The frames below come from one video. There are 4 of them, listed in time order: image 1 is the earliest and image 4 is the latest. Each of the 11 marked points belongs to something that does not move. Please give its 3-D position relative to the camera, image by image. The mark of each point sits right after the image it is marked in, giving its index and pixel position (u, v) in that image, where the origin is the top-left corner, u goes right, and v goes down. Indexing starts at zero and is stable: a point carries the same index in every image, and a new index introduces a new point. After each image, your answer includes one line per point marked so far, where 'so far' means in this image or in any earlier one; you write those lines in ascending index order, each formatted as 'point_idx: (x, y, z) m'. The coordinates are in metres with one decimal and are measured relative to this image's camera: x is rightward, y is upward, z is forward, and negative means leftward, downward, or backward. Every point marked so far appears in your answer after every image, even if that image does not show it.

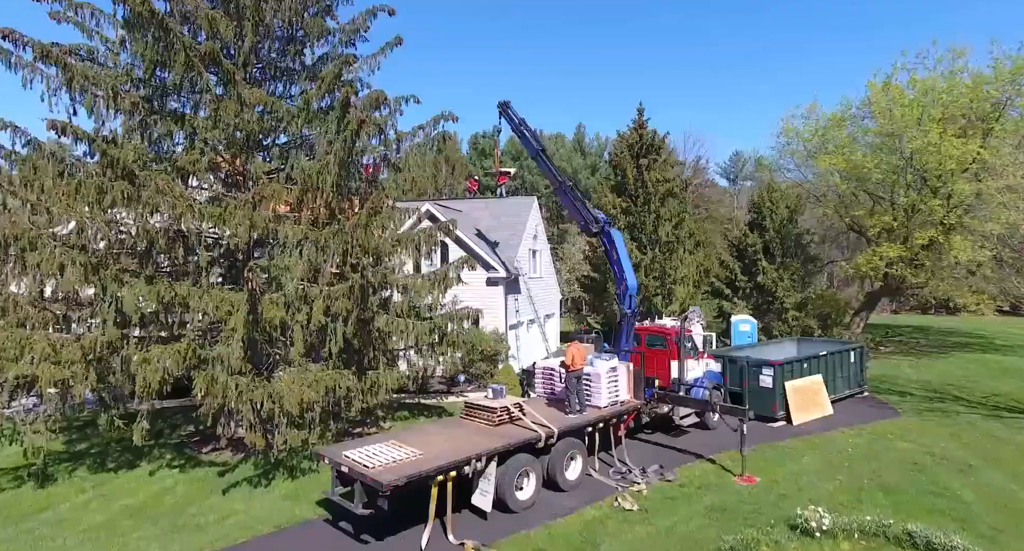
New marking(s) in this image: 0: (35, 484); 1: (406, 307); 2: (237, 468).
0: (-8.4, -3.7, +11.3) m
1: (-2.4, -0.7, +13.8) m
2: (-5.2, -3.6, +12.1) m
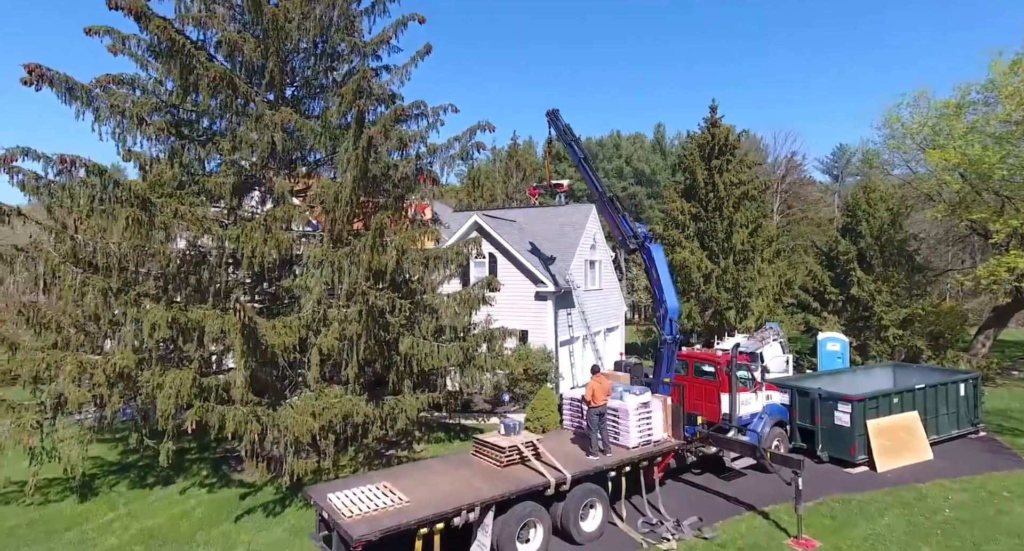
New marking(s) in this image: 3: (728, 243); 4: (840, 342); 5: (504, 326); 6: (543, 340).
0: (-8.1, -4.1, +11.8) m
1: (-1.7, -1.1, +13.2) m
2: (-4.7, -4.1, +12.0) m
3: (+6.5, +0.9, +19.1) m
4: (+9.4, -1.9, +18.2) m
5: (-0.3, -1.4, +17.6) m
6: (+0.8, -1.7, +17.0) m
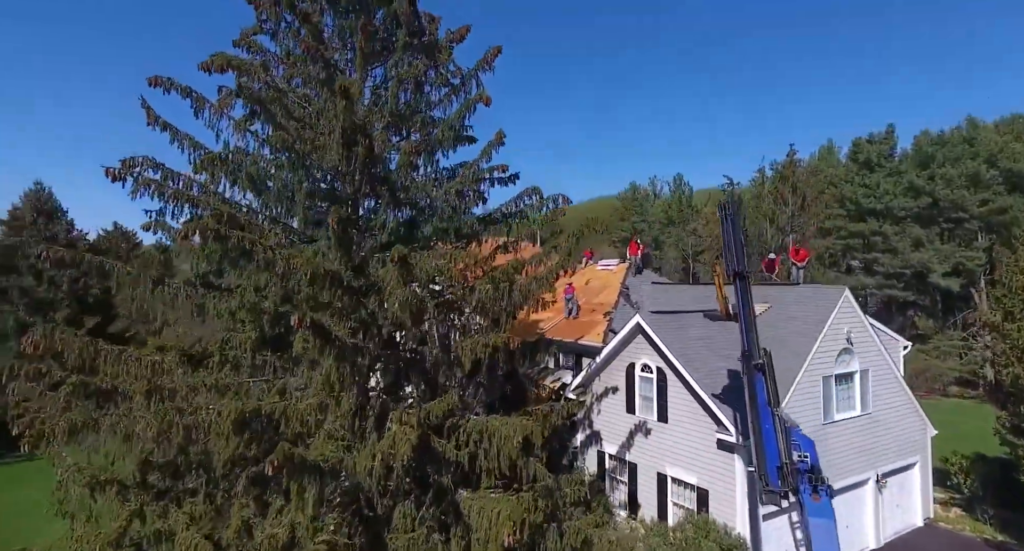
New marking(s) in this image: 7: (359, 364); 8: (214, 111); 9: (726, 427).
0: (-6.5, -6.9, +11.3) m
1: (-0.5, -3.7, +8.8) m
2: (-3.6, -6.8, +9.6) m
3: (+9.6, -1.3, +9.3) m
4: (+11.6, -4.1, +7.1) m
5: (+3.1, -3.8, +11.8) m
6: (+3.7, -4.1, +10.7) m
7: (-2.3, -1.3, +9.4) m
8: (-5.2, +3.0, +10.9) m
9: (+3.6, -2.6, +10.6) m
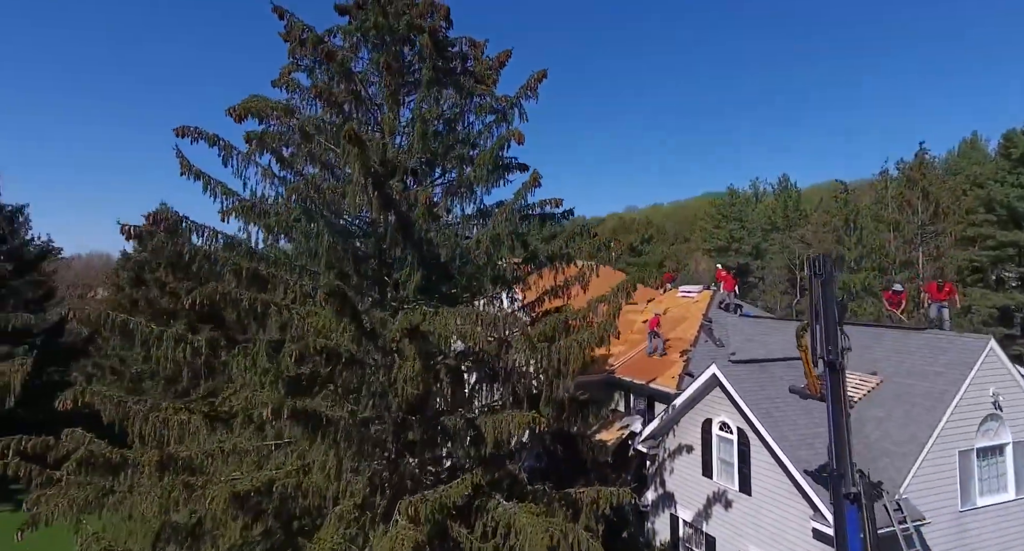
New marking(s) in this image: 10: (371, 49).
0: (-5.6, -7.7, +11.0) m
1: (-0.1, -4.5, +7.5) m
2: (-3.0, -7.6, +8.8) m
3: (+9.8, -1.9, +6.2) m
4: (+11.5, -4.8, +3.6) m
5: (+3.9, -4.5, +9.8) m
6: (+4.3, -4.8, +8.6) m
7: (-1.9, -2.1, +8.3) m
8: (-4.5, +2.1, +10.3) m
9: (+4.2, -3.3, +8.5) m
10: (-2.4, +3.9, +10.6) m
